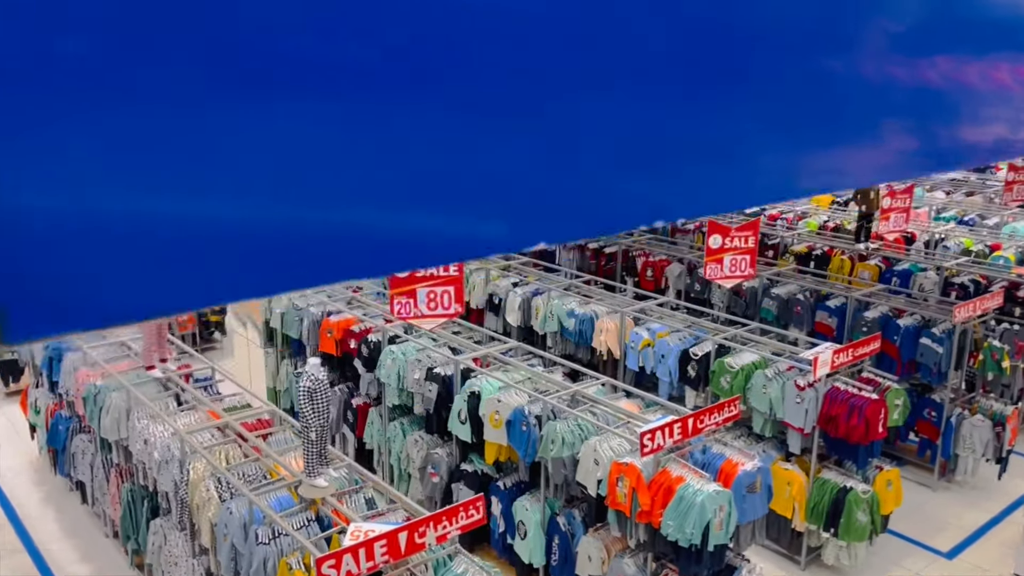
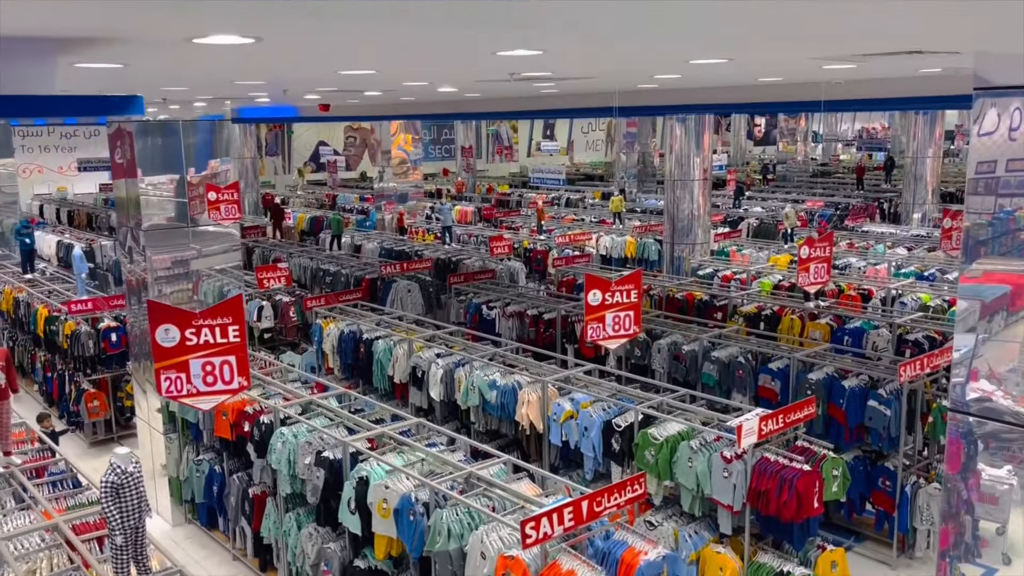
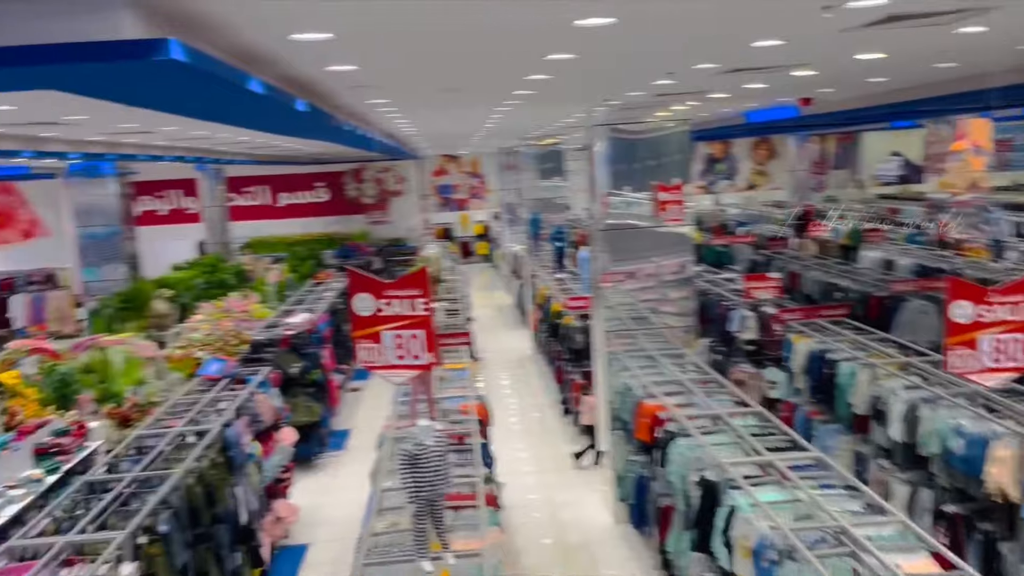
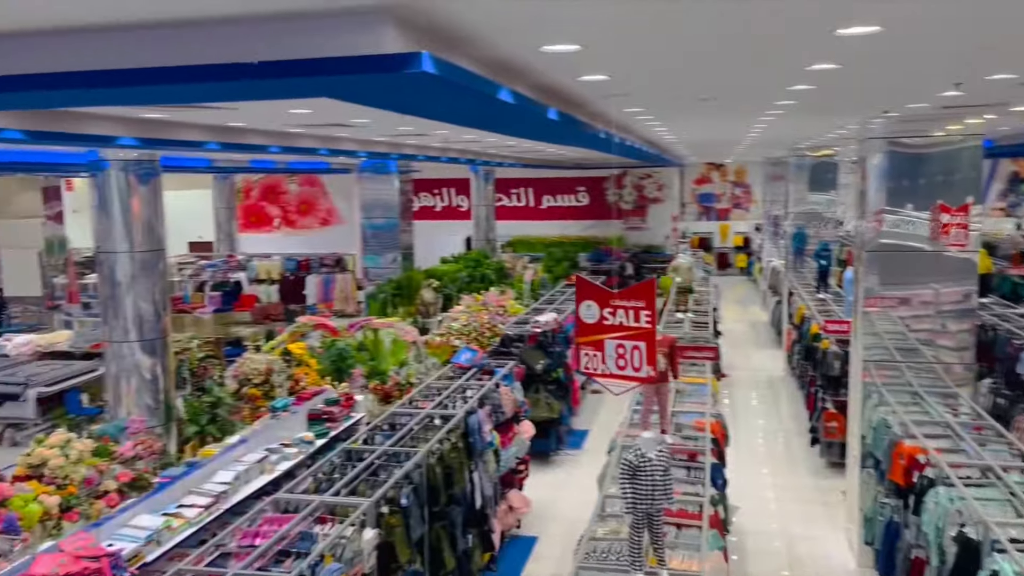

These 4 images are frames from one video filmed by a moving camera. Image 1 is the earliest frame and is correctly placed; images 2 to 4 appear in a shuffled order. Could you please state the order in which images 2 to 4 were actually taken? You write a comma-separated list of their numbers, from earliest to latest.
2, 3, 4
